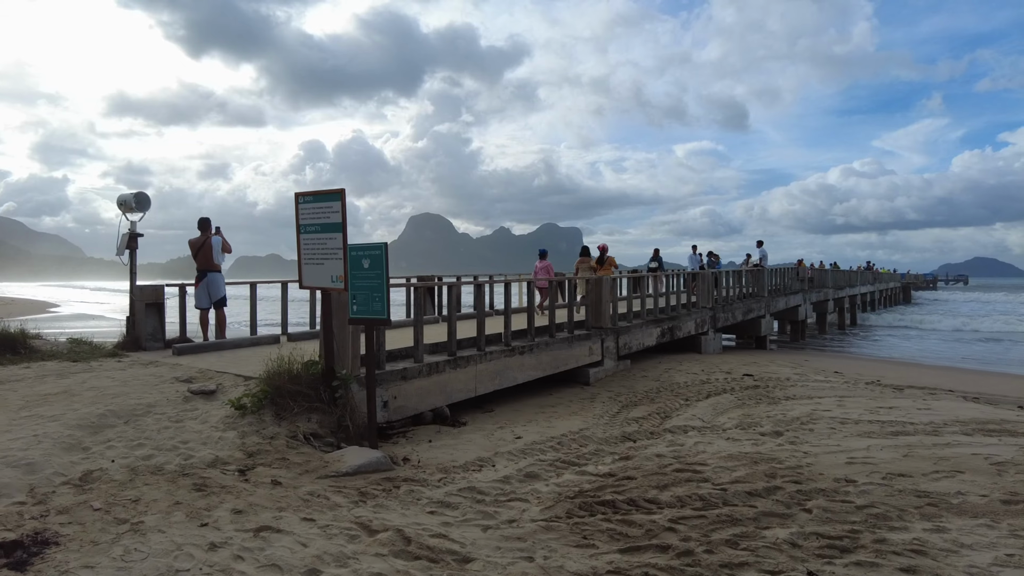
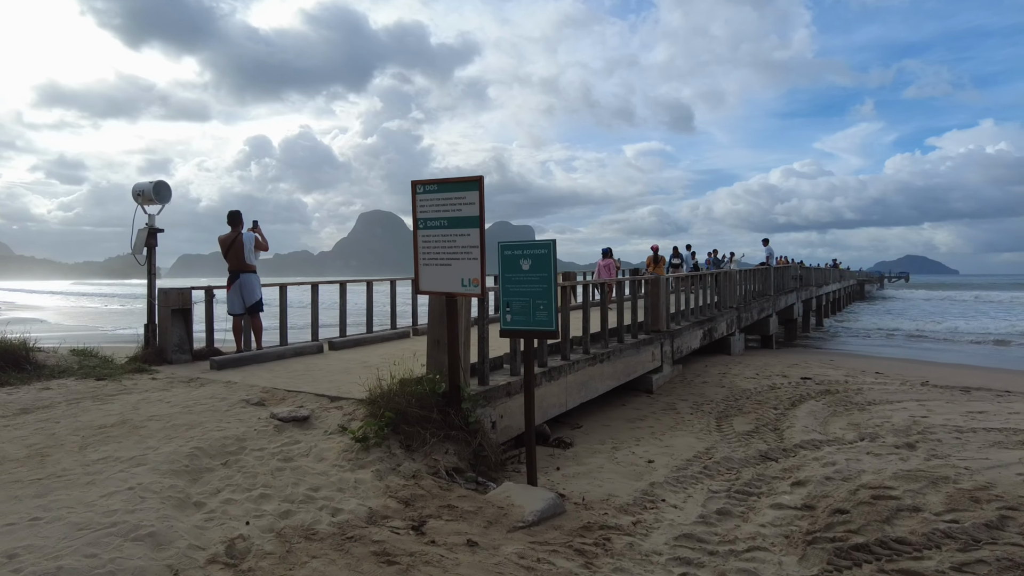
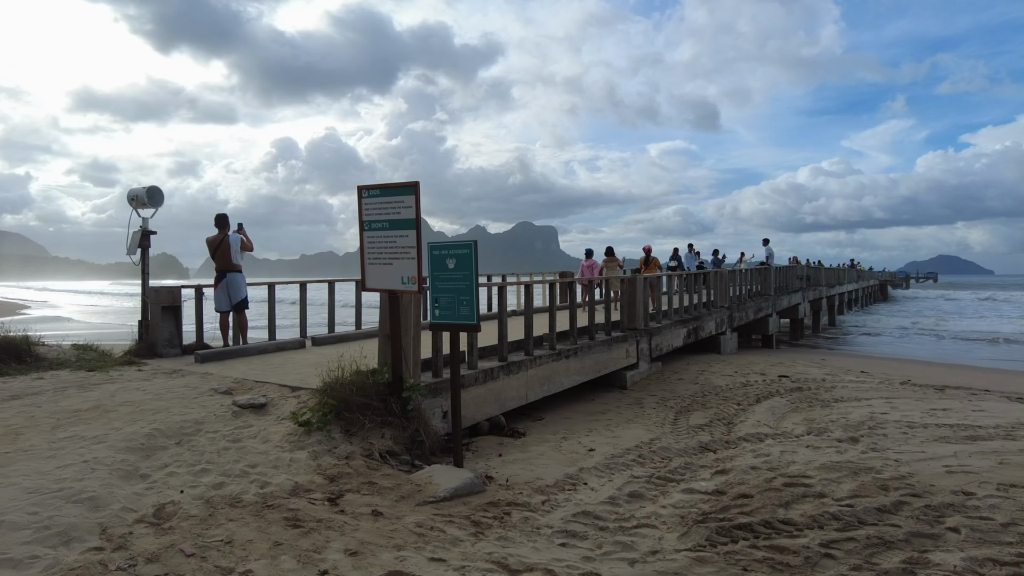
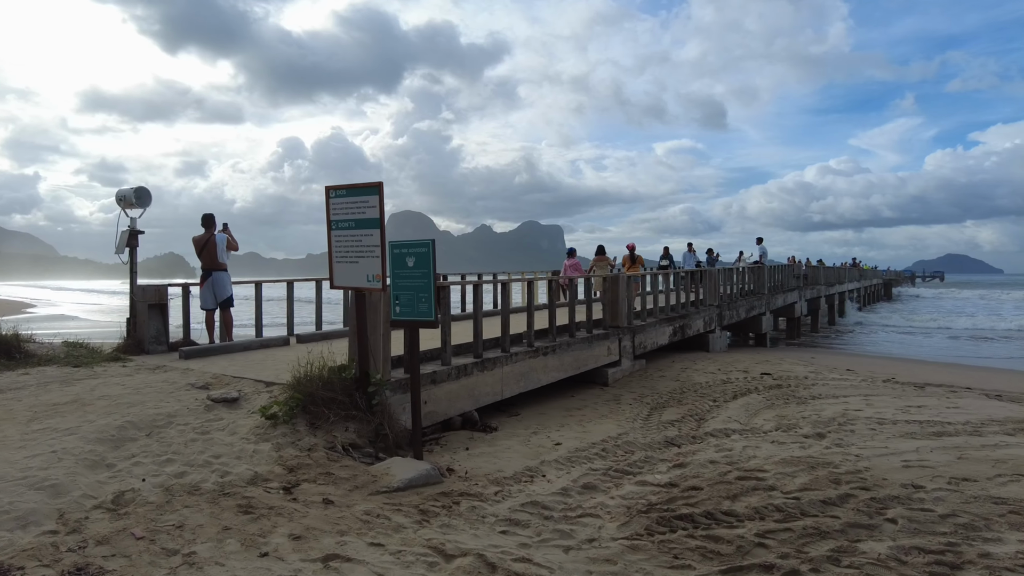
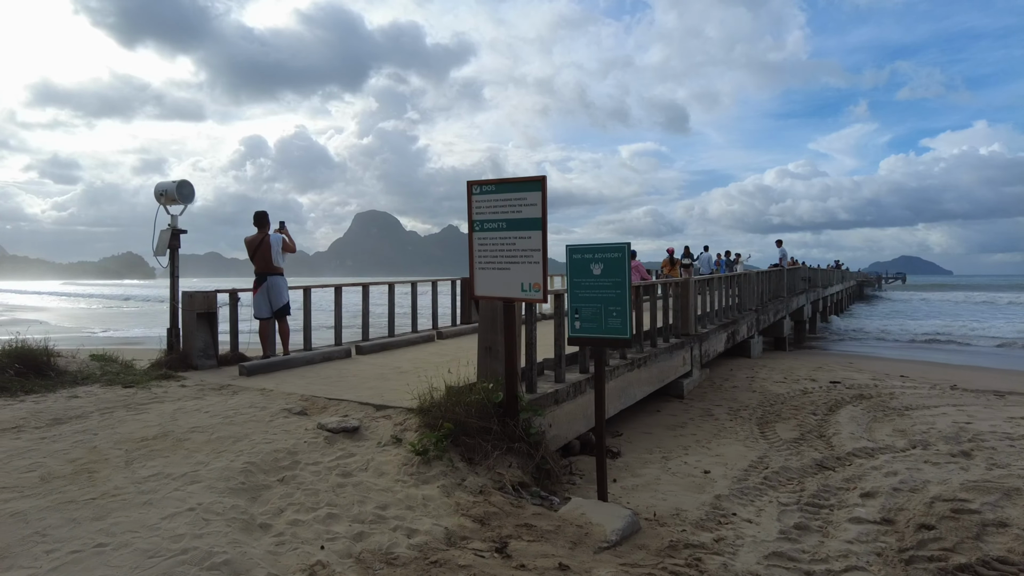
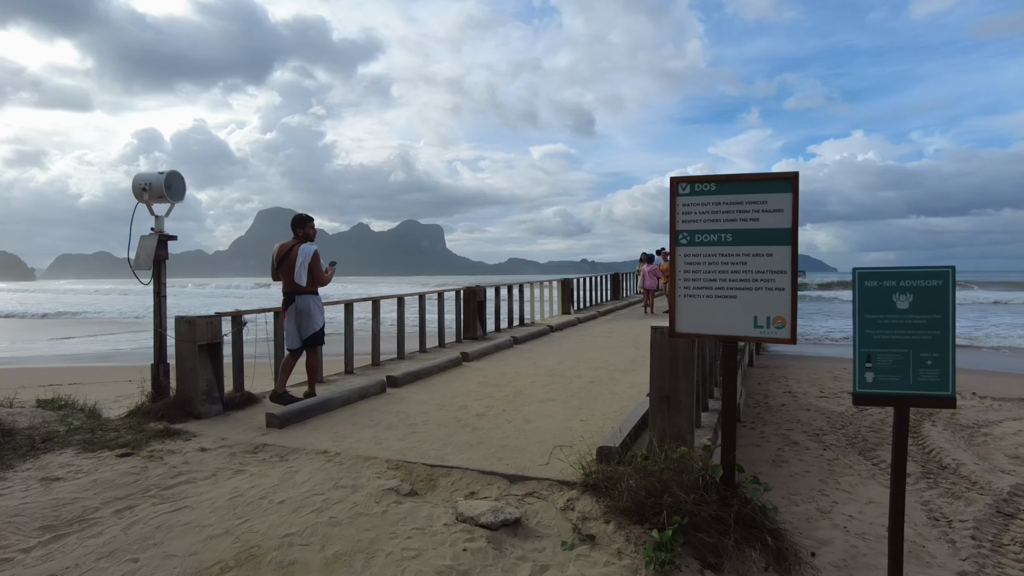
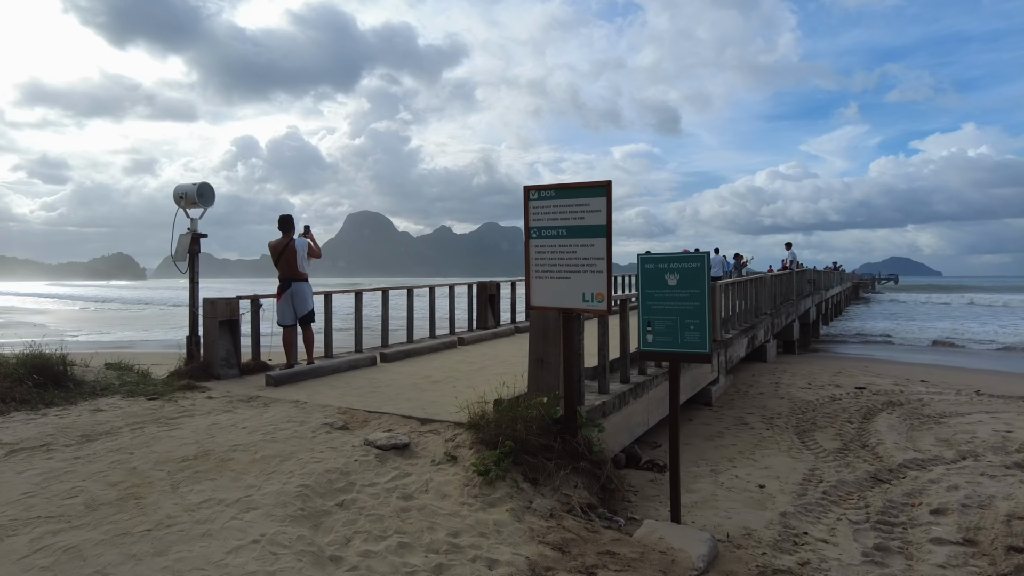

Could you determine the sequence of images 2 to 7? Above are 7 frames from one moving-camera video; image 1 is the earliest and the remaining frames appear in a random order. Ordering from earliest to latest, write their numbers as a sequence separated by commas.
4, 3, 2, 5, 7, 6
